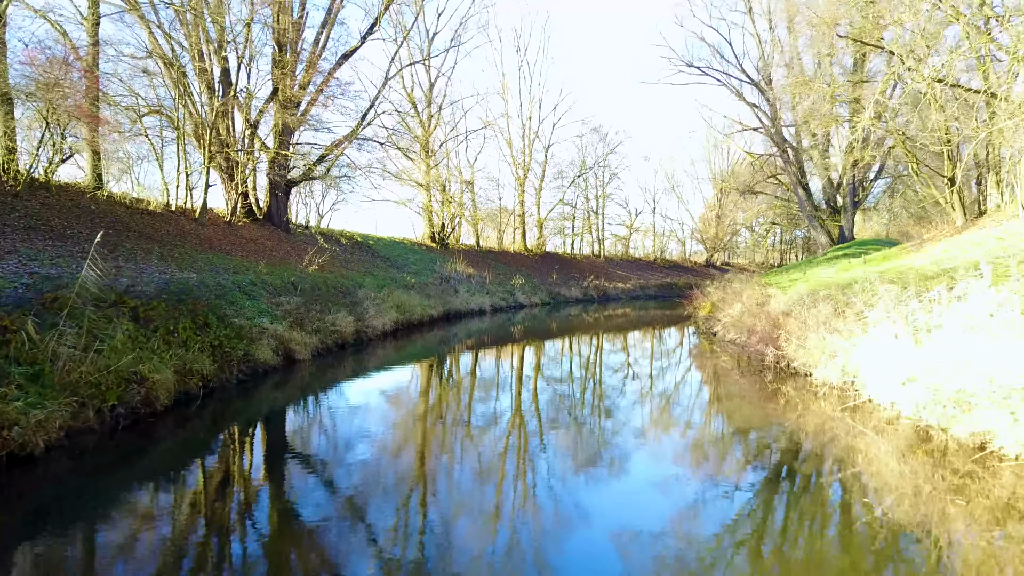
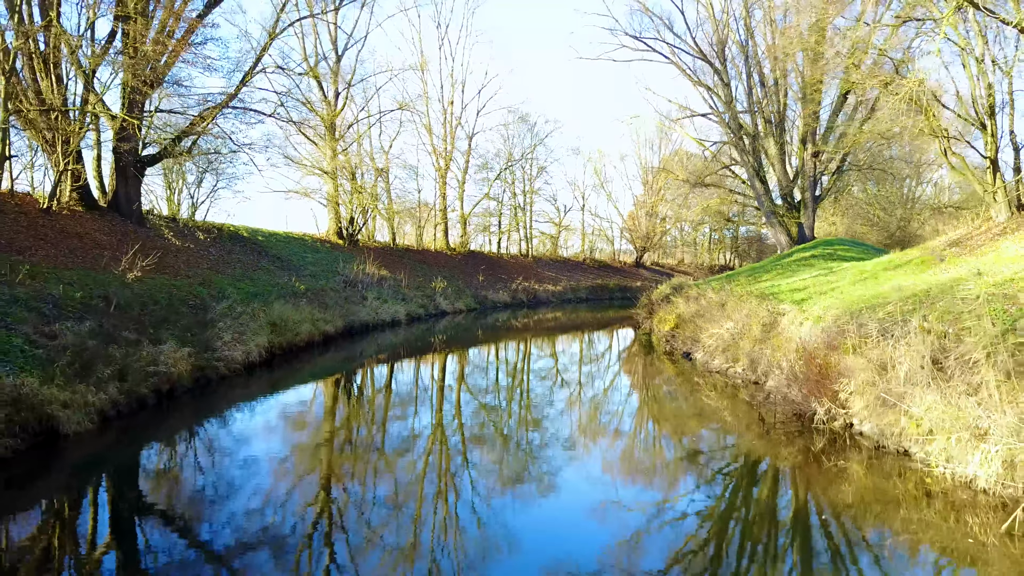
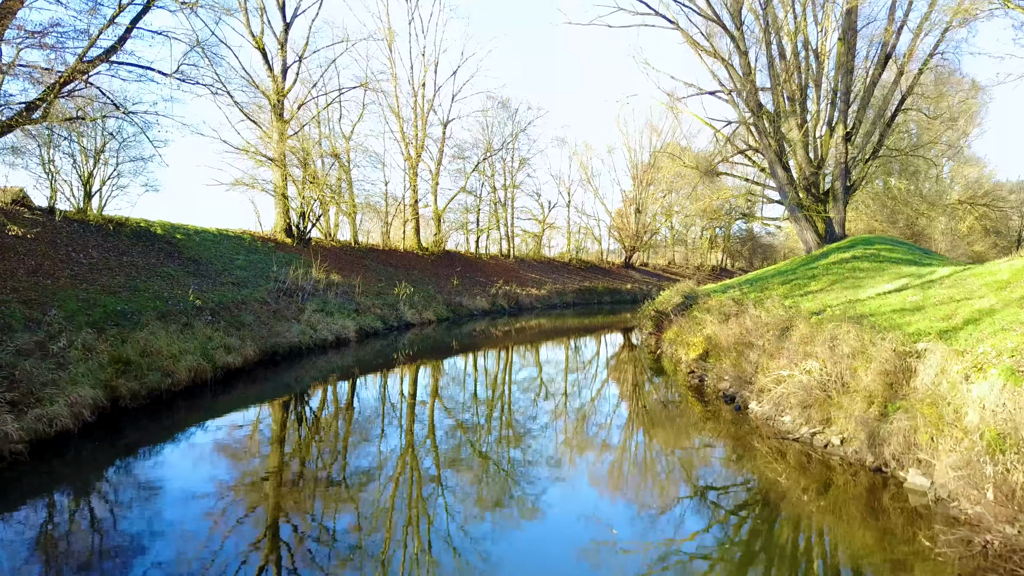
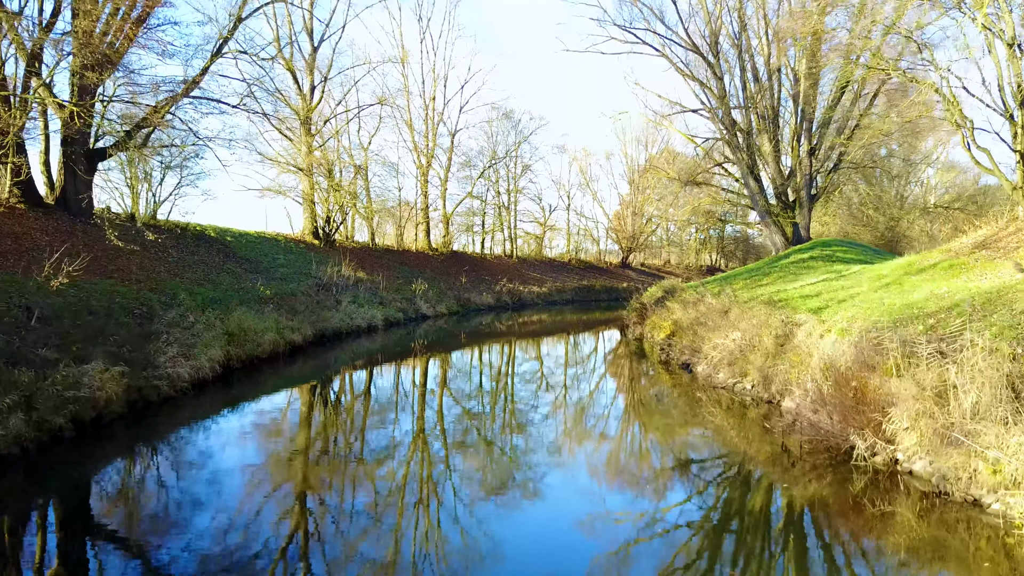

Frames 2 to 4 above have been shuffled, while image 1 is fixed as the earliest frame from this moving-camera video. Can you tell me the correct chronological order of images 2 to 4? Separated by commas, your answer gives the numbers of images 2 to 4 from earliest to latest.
2, 4, 3
